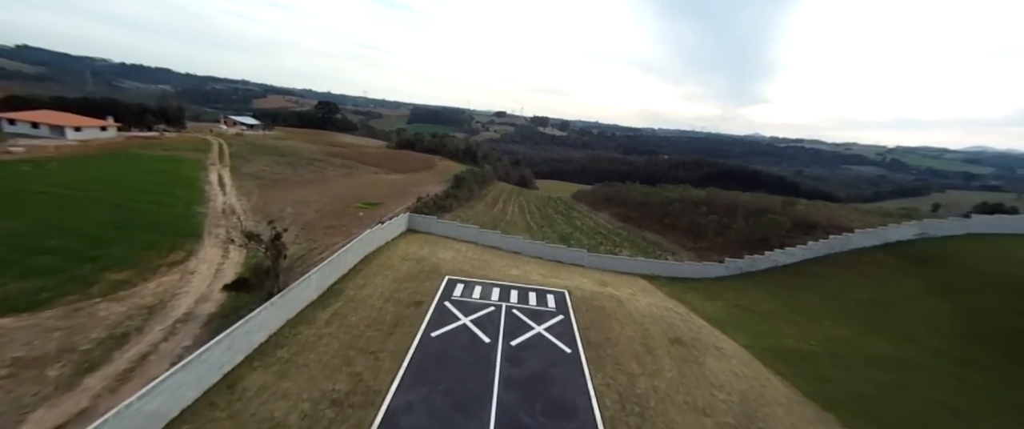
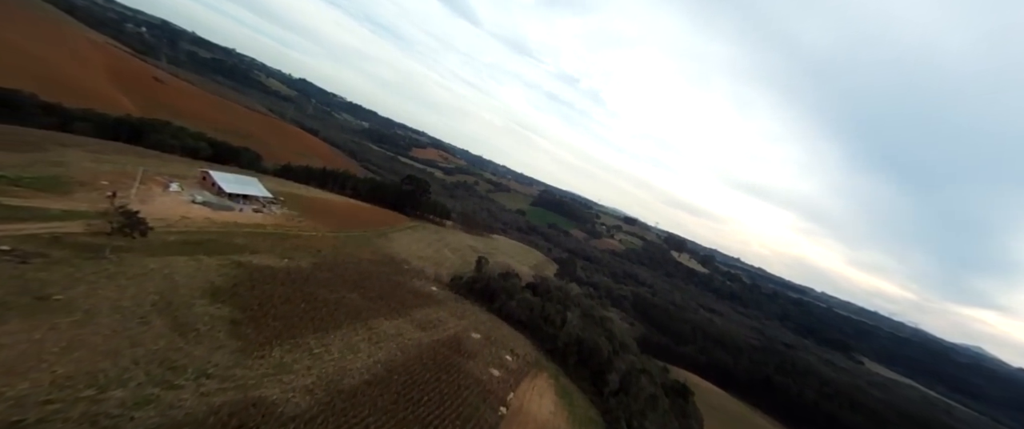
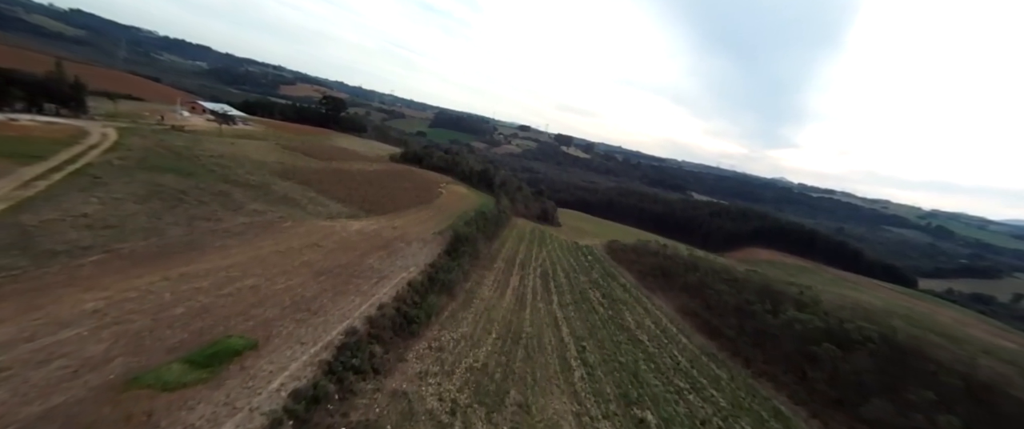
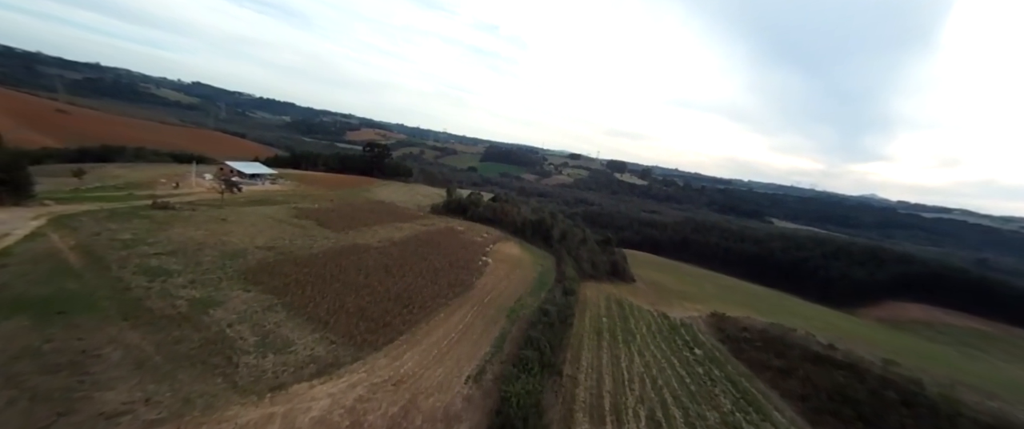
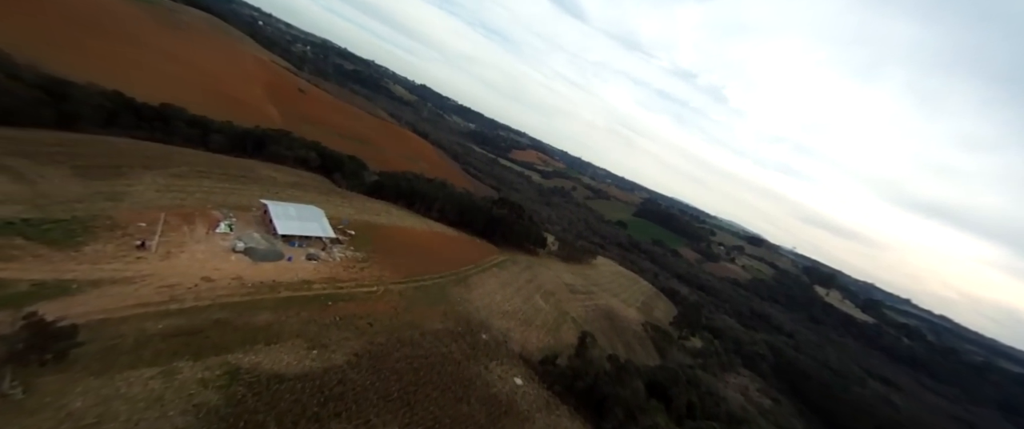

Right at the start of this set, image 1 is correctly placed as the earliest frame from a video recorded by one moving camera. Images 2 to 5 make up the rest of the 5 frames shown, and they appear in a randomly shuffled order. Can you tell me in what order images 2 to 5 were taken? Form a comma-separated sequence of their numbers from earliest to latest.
3, 4, 2, 5
